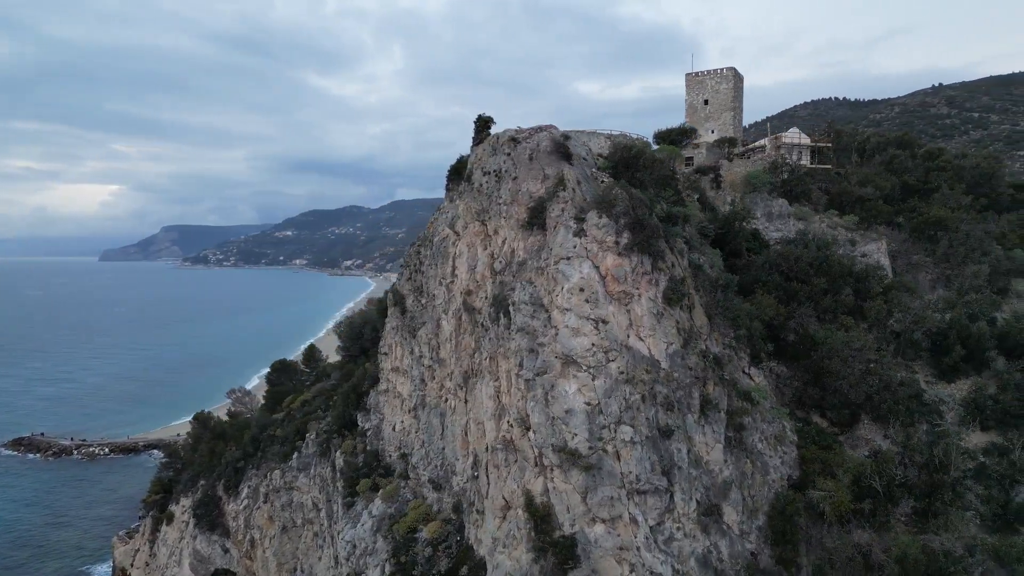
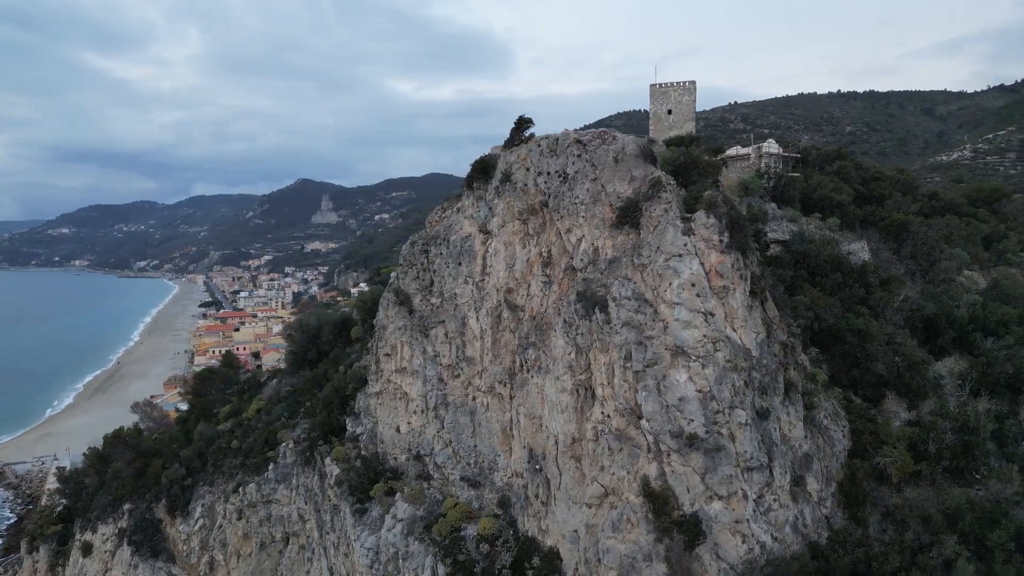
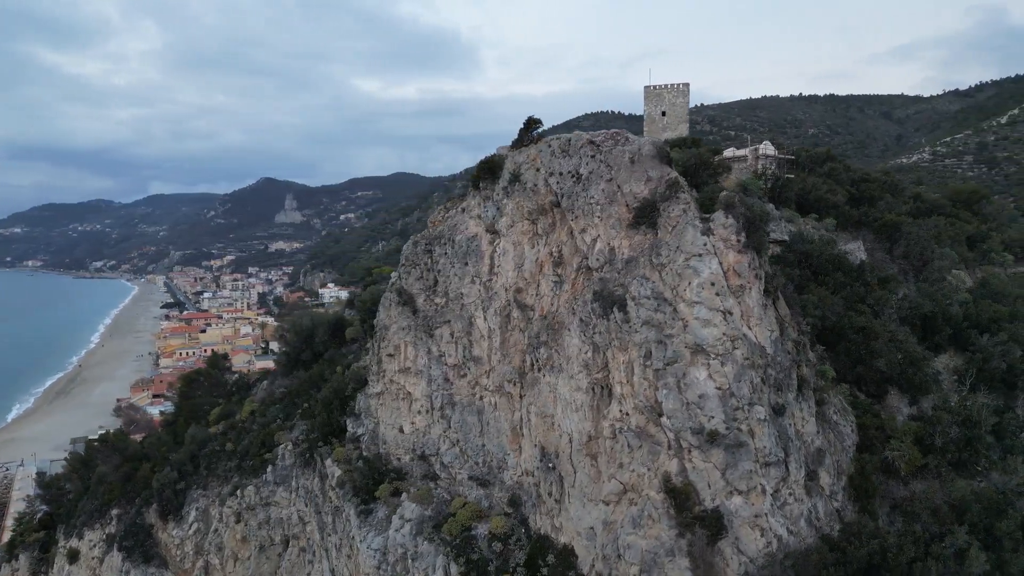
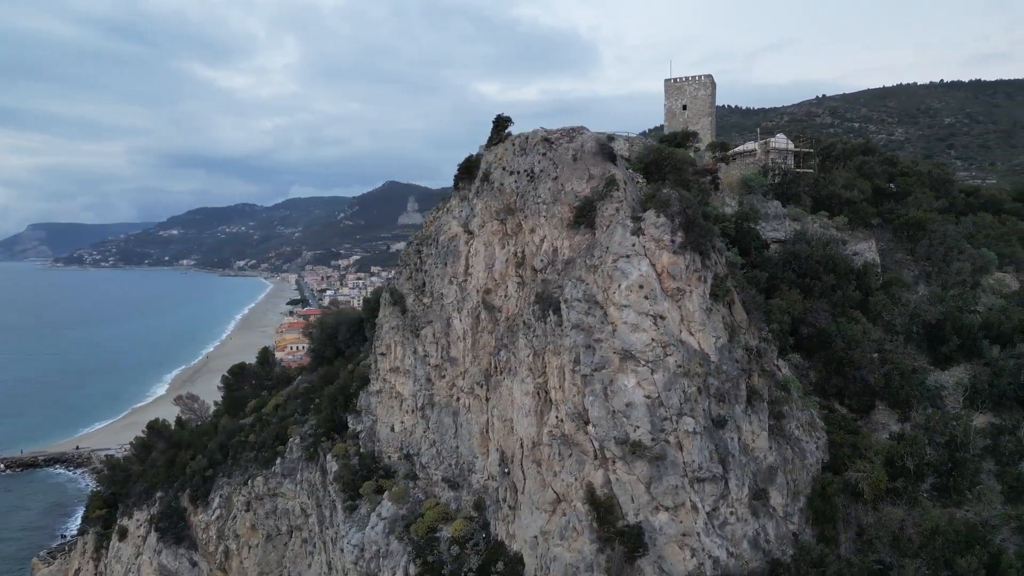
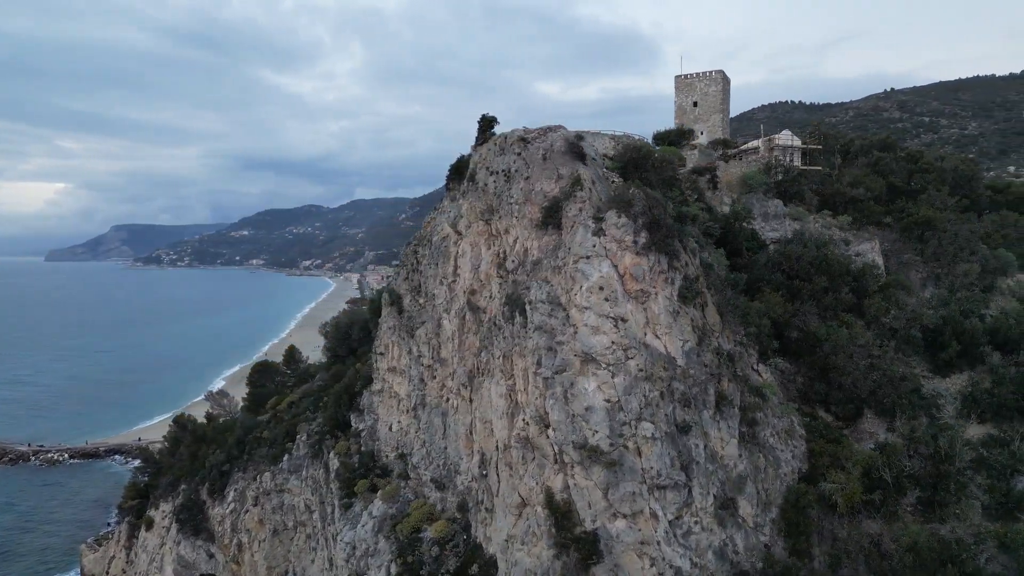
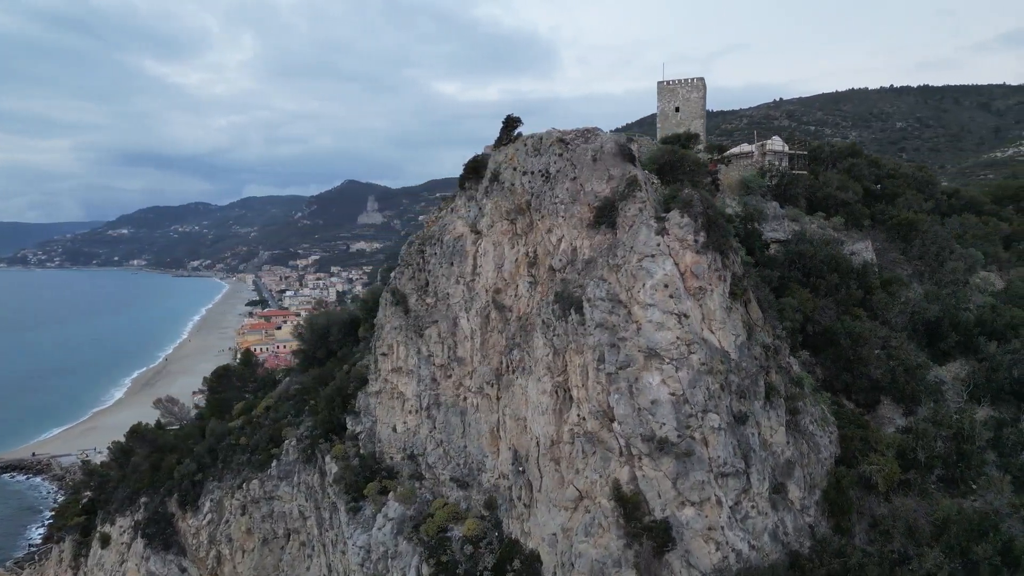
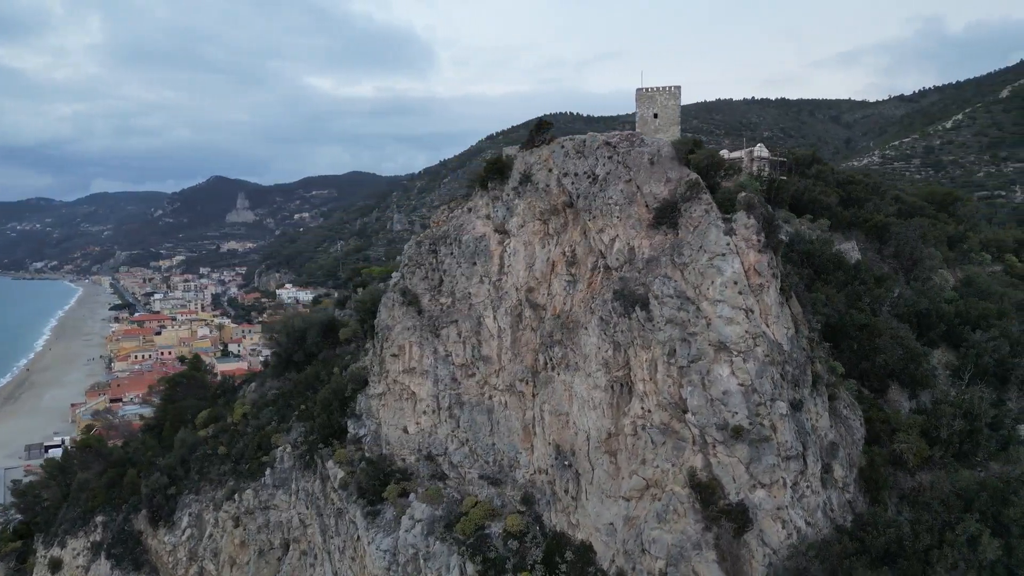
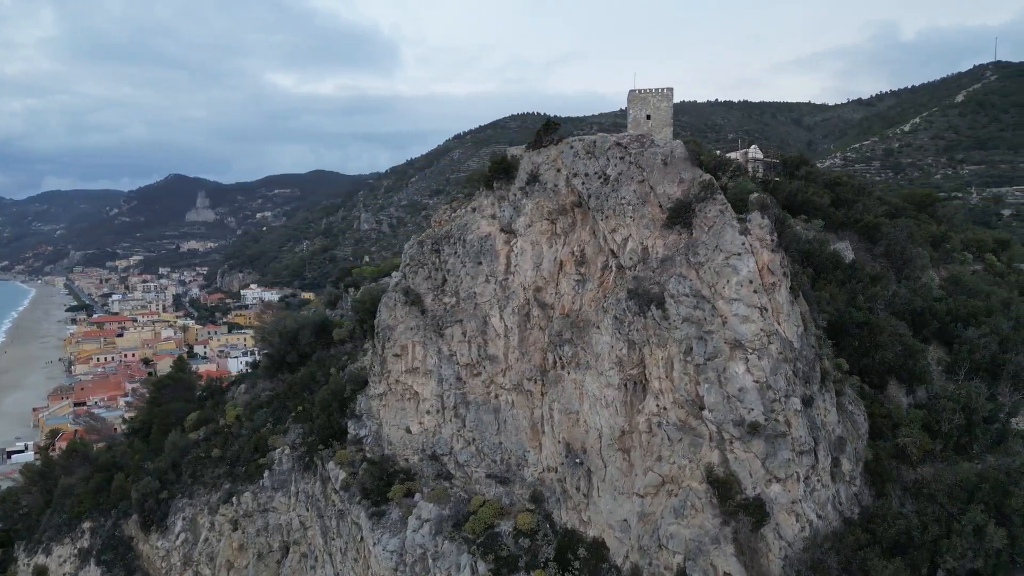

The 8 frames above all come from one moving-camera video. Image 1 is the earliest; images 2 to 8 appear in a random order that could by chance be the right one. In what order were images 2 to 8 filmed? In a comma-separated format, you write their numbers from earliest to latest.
5, 4, 6, 2, 3, 7, 8
